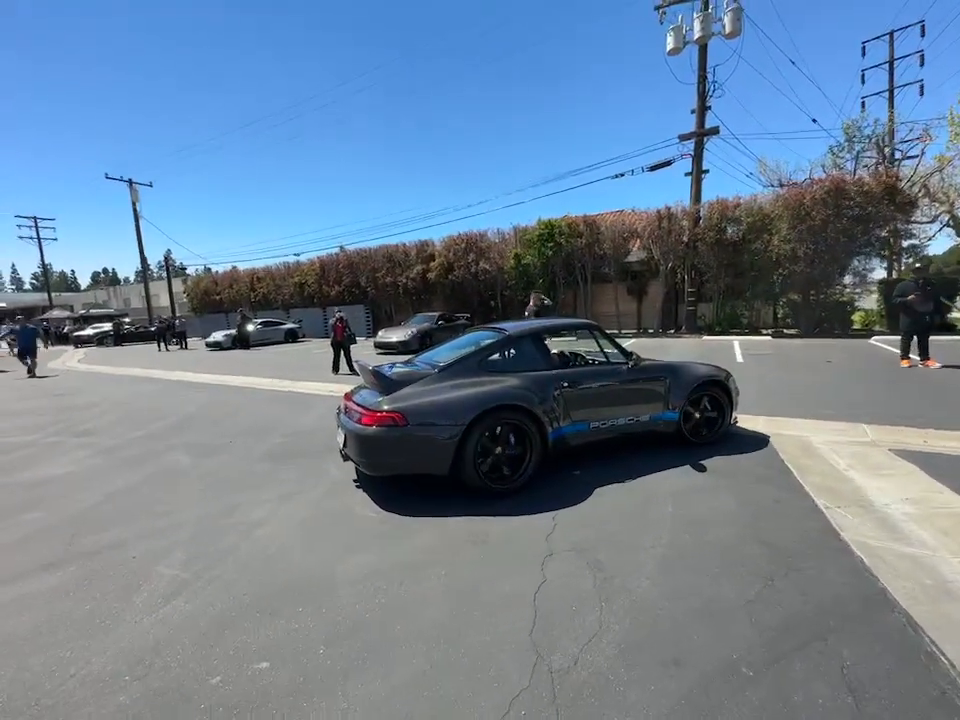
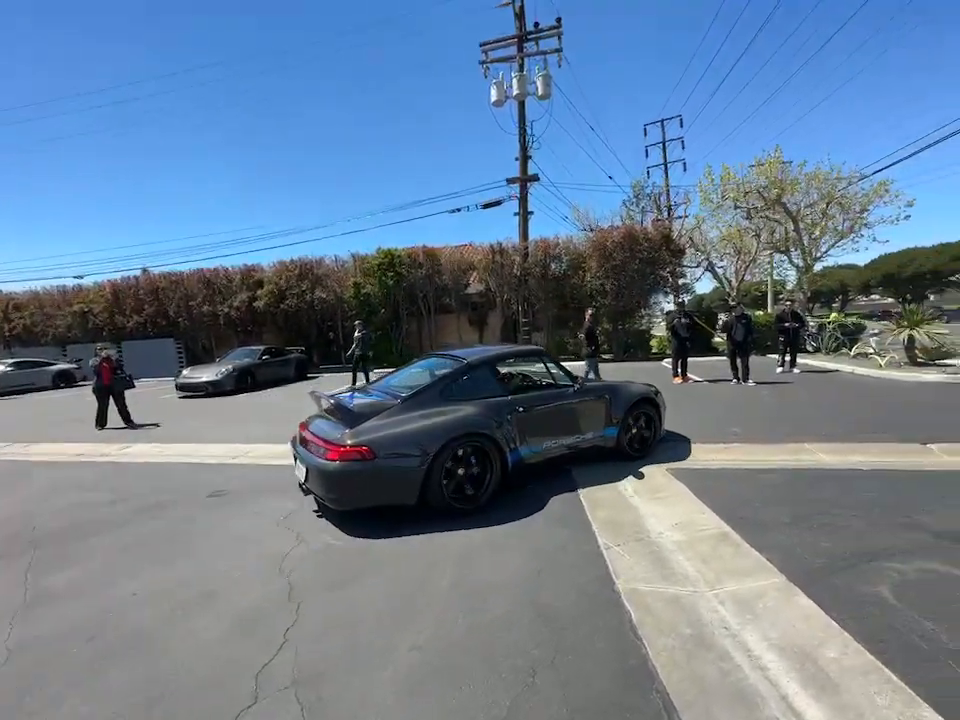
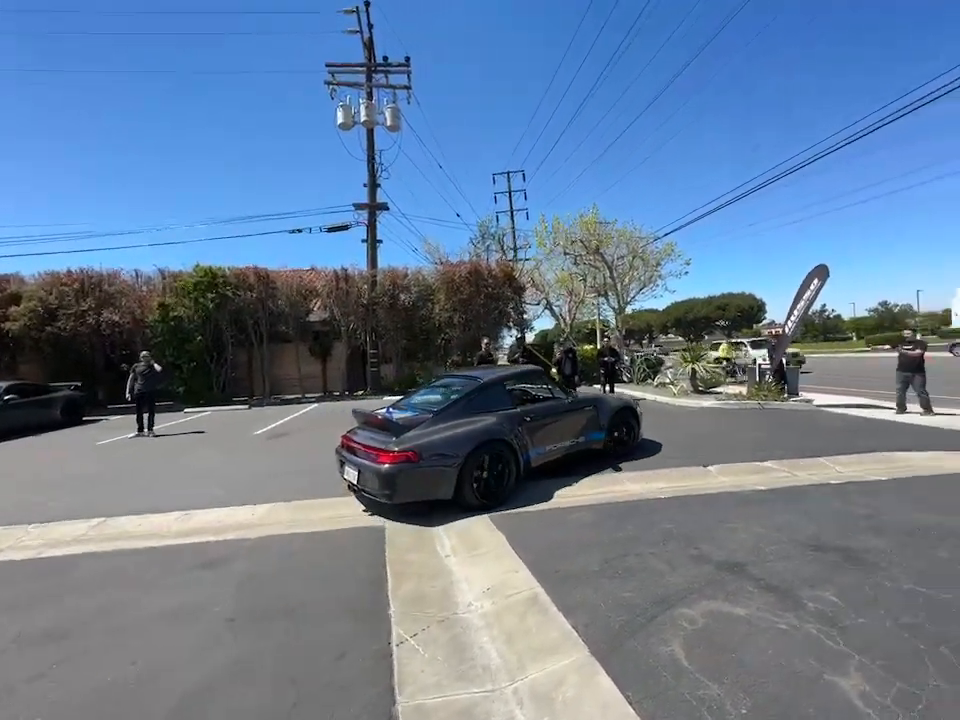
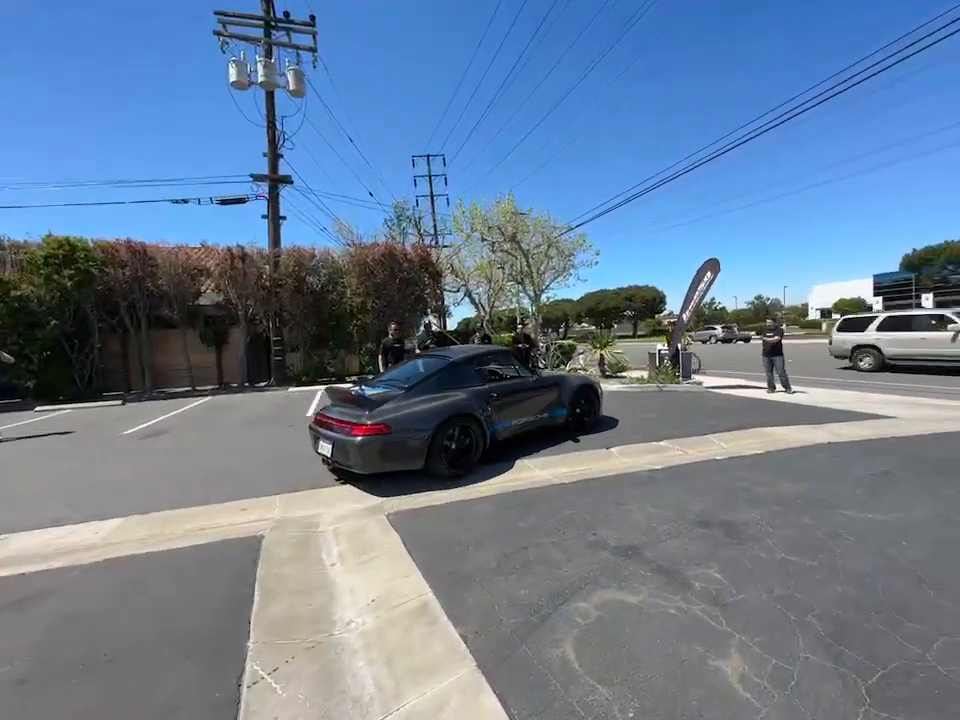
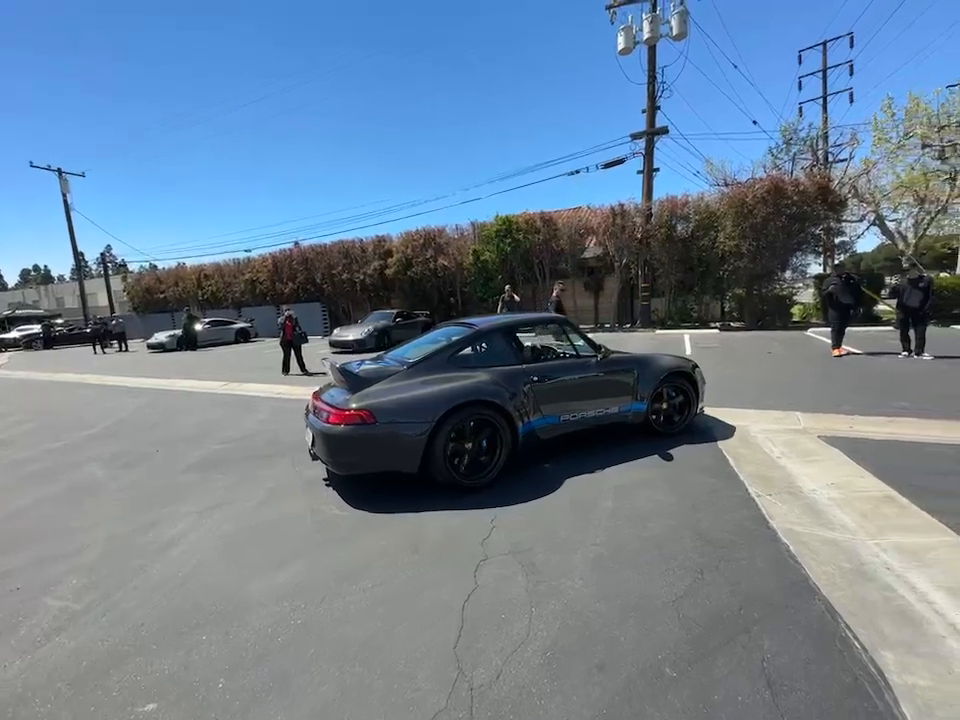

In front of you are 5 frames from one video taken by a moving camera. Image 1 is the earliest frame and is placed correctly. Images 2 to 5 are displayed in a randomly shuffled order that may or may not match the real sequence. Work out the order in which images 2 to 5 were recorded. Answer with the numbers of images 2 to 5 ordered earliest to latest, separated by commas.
5, 2, 3, 4
